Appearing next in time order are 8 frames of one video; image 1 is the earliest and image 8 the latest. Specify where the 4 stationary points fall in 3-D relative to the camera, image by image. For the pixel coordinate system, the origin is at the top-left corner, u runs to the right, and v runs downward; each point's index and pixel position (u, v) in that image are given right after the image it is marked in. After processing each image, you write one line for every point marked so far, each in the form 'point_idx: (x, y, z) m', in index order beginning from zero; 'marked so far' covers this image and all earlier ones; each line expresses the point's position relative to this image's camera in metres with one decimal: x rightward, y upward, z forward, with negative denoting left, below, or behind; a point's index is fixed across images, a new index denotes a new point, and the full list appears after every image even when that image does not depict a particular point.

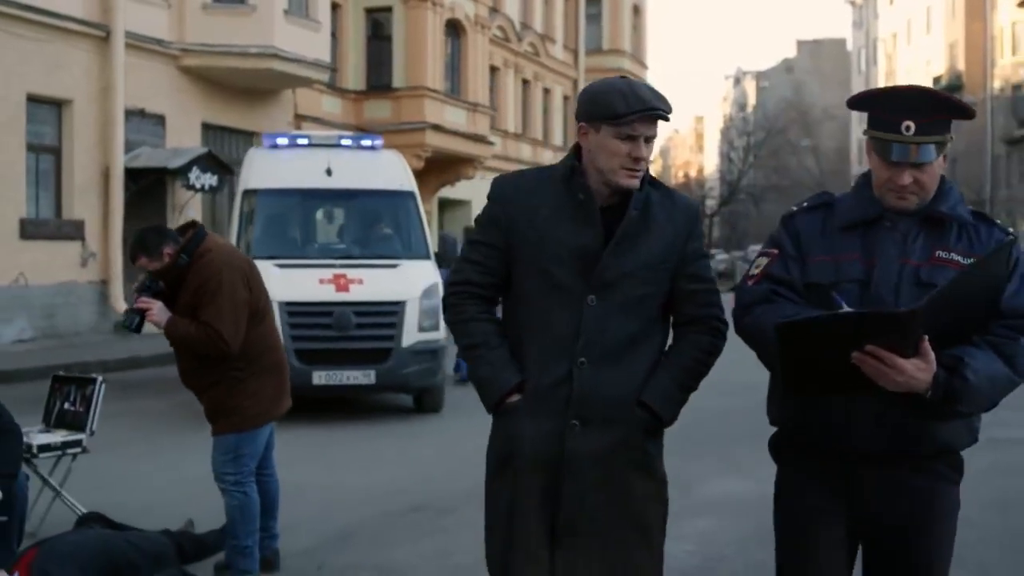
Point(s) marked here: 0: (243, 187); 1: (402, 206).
0: (-2.7, +1.0, +13.4) m
1: (-1.1, +0.8, +13.5) m
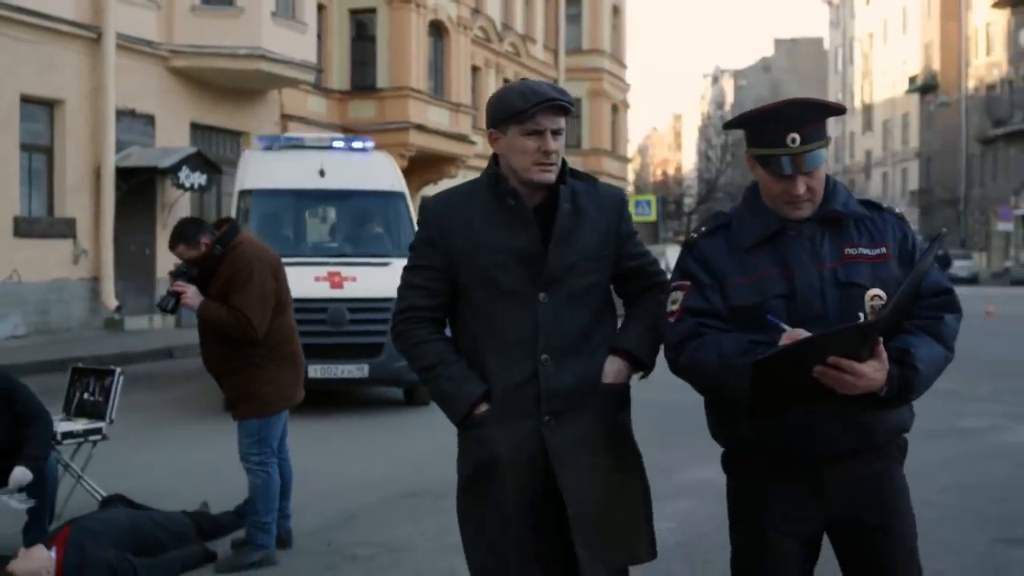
0: (-2.9, +1.1, +13.9) m
1: (-1.3, +0.9, +14.0) m
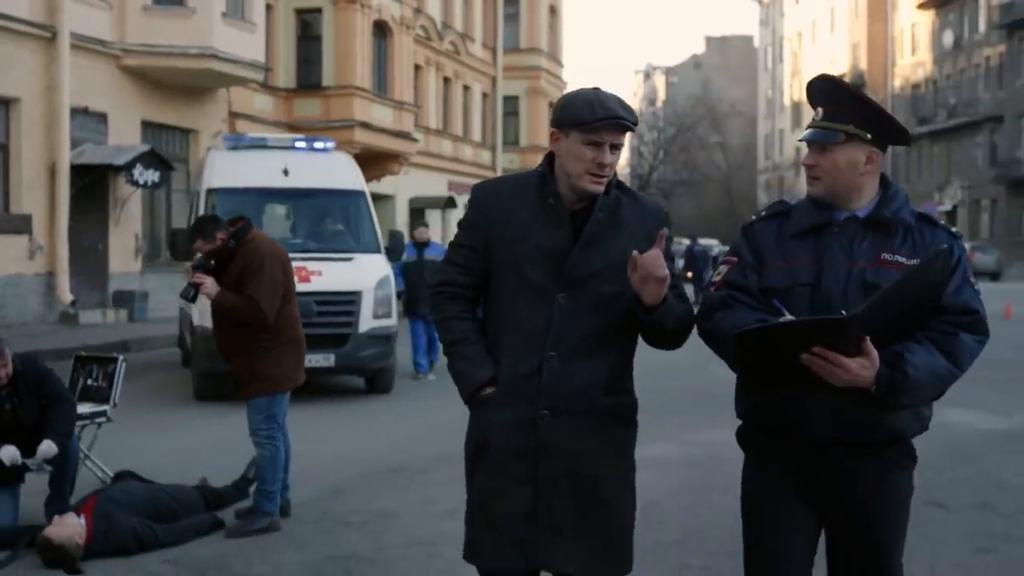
0: (-3.3, +1.1, +14.5) m
1: (-1.7, +0.9, +14.7) m
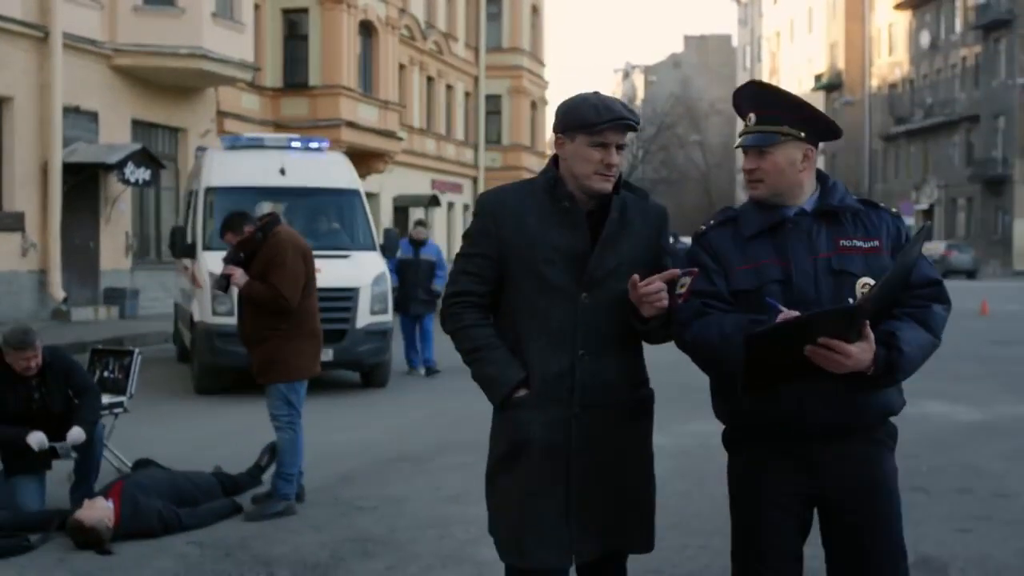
0: (-3.4, +1.1, +14.8) m
1: (-1.8, +1.0, +15.0) m
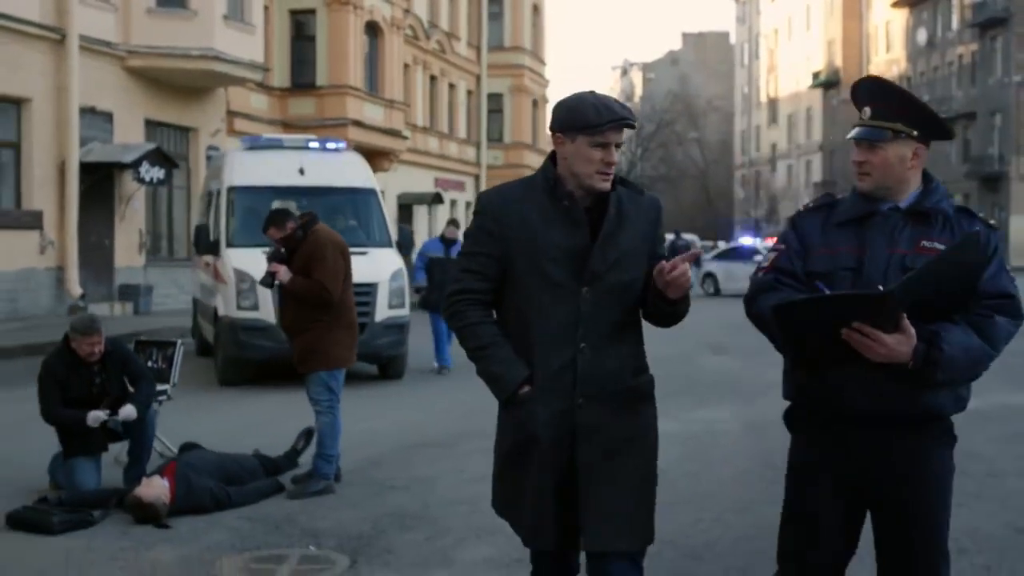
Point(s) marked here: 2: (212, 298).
0: (-3.3, +1.2, +15.3) m
1: (-1.7, +1.0, +15.5) m
2: (-3.4, -0.1, +15.3) m
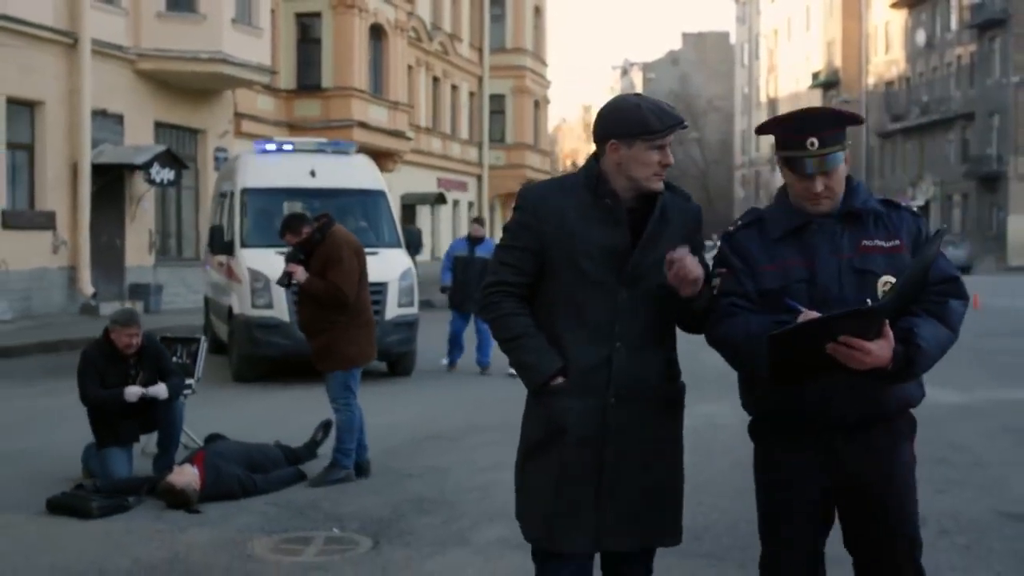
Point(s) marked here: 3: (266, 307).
0: (-3.2, +1.2, +15.8) m
1: (-1.7, +1.0, +16.0) m
2: (-3.4, -0.1, +15.8) m
3: (-2.7, -0.2, +14.5) m
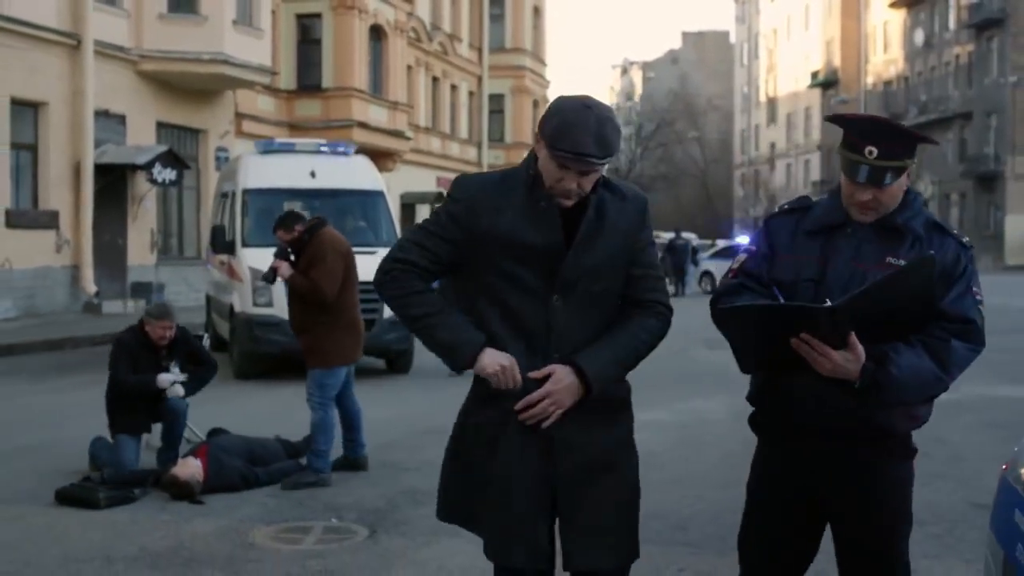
0: (-3.3, +1.2, +16.0) m
1: (-1.7, +1.0, +16.2) m
2: (-3.4, -0.1, +16.0) m
3: (-2.7, -0.2, +14.8) m
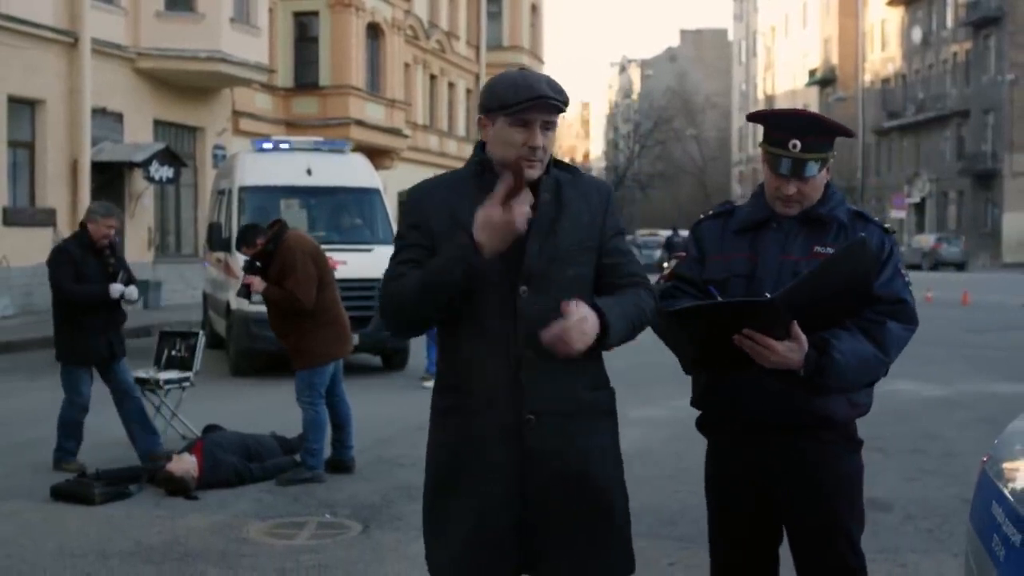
0: (-3.3, +1.3, +16.1) m
1: (-1.7, +1.1, +16.3) m
2: (-3.5, -0.1, +16.1) m
3: (-2.8, -0.2, +14.8) m
